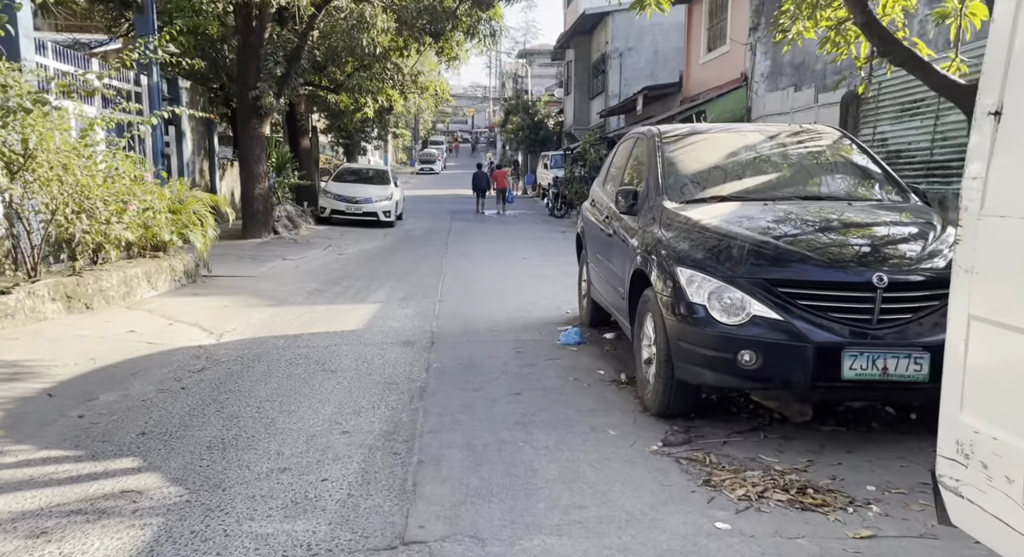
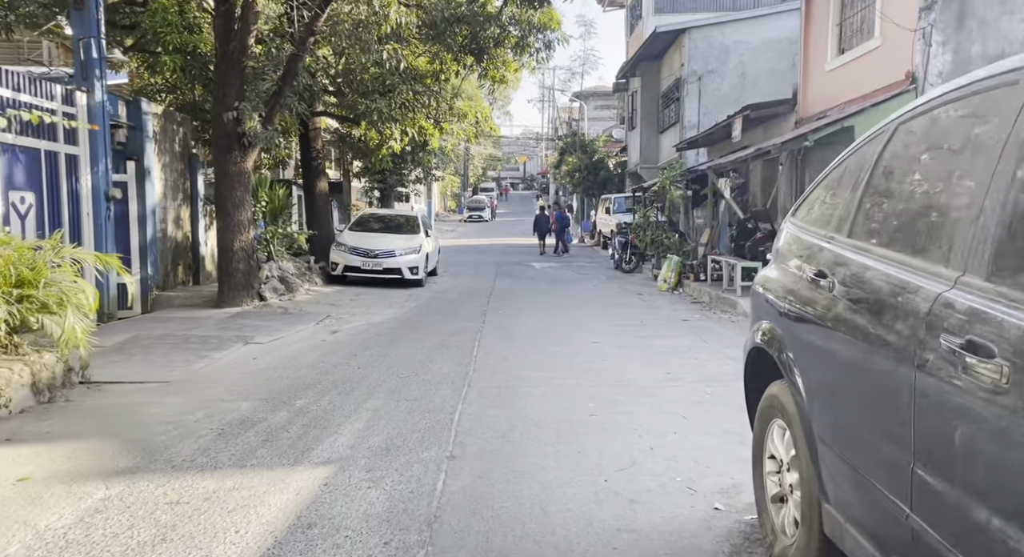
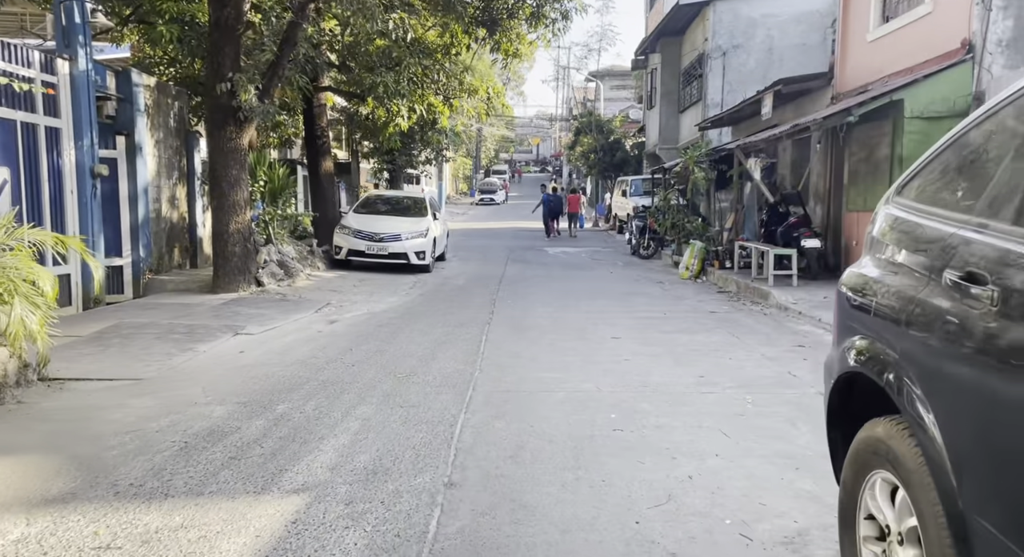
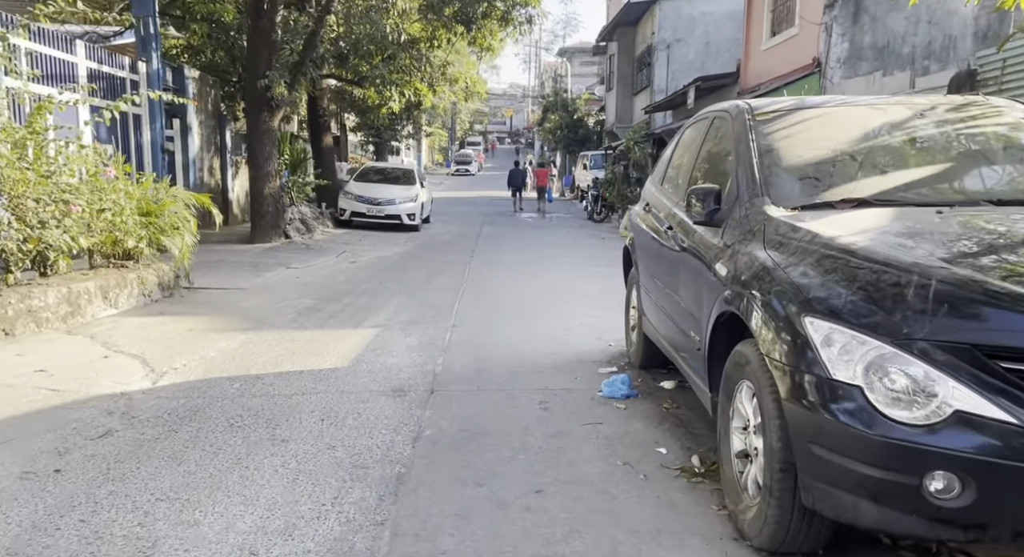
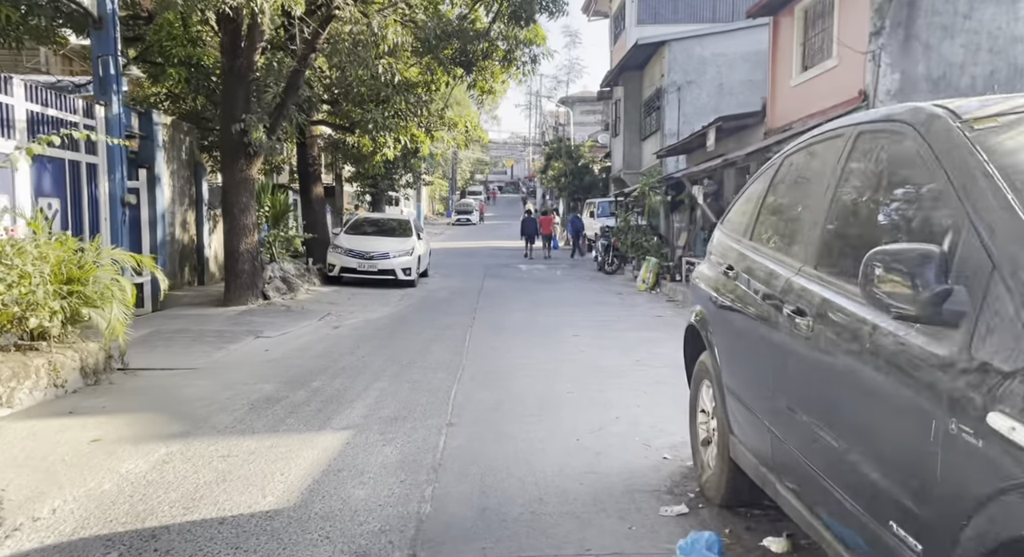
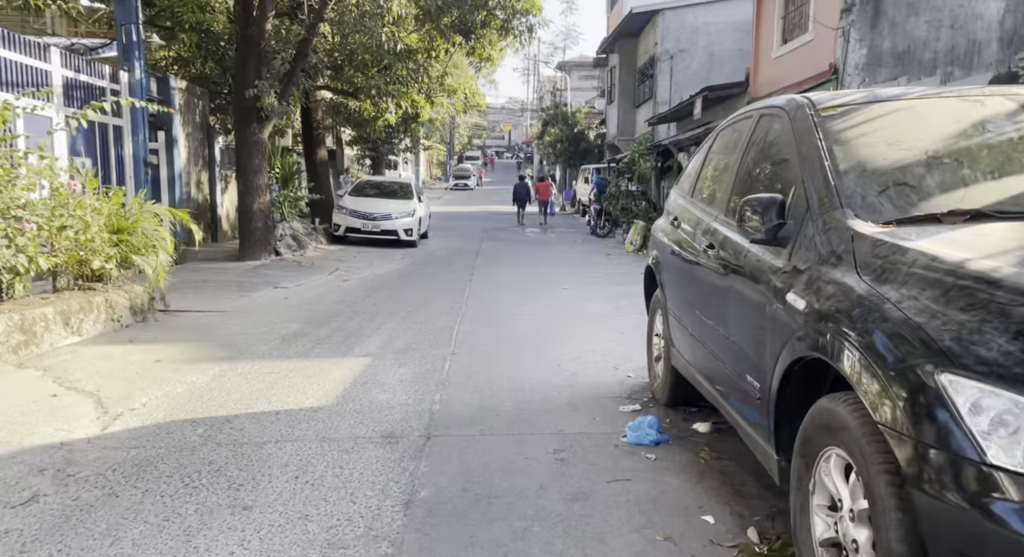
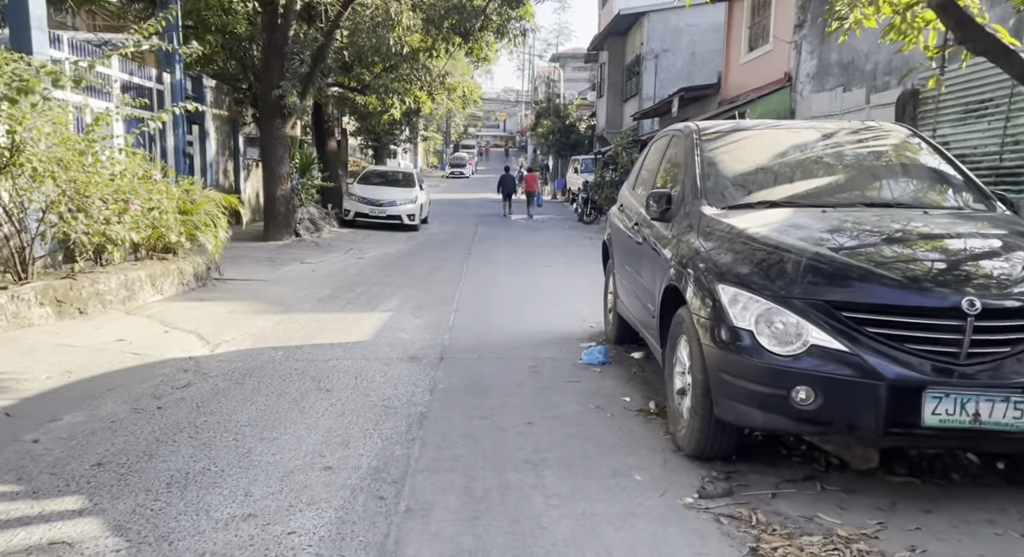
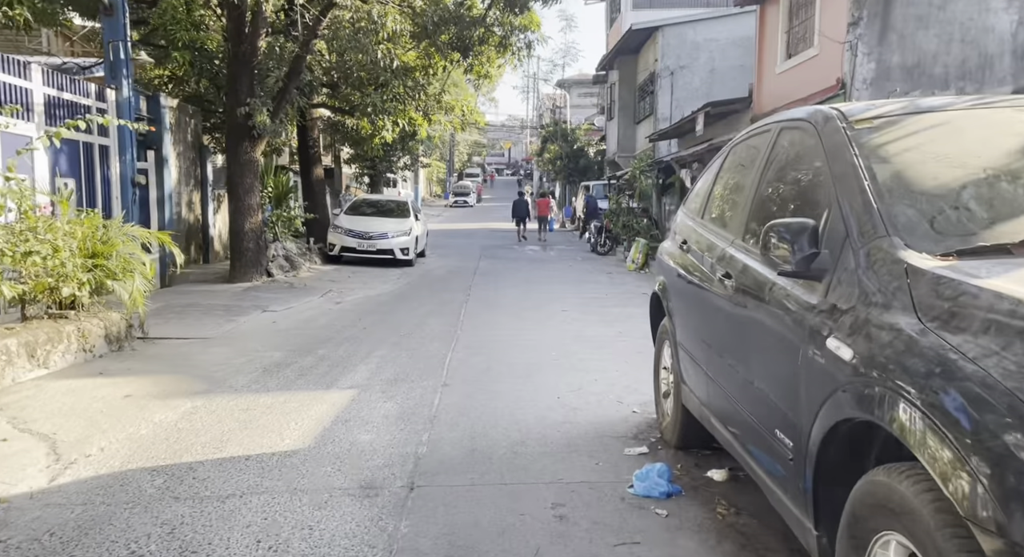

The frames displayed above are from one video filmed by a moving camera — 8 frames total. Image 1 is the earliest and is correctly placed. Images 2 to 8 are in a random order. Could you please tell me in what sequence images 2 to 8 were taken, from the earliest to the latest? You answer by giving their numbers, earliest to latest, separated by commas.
7, 4, 6, 8, 5, 2, 3
